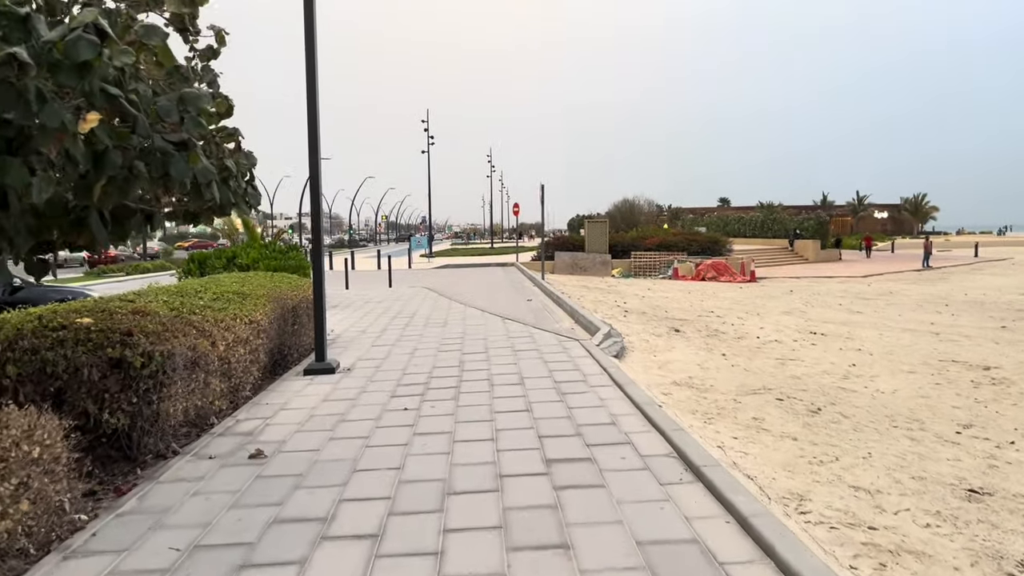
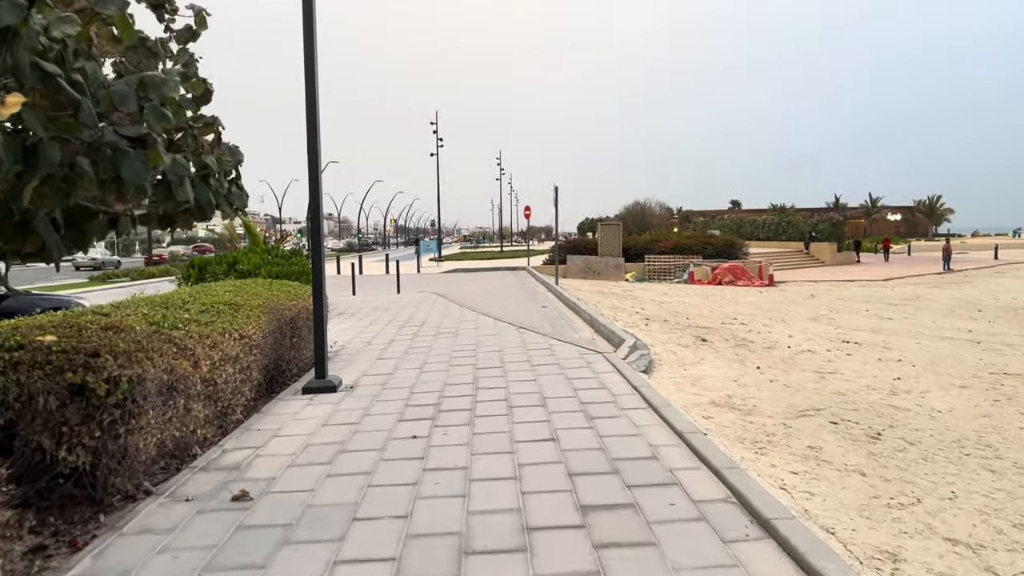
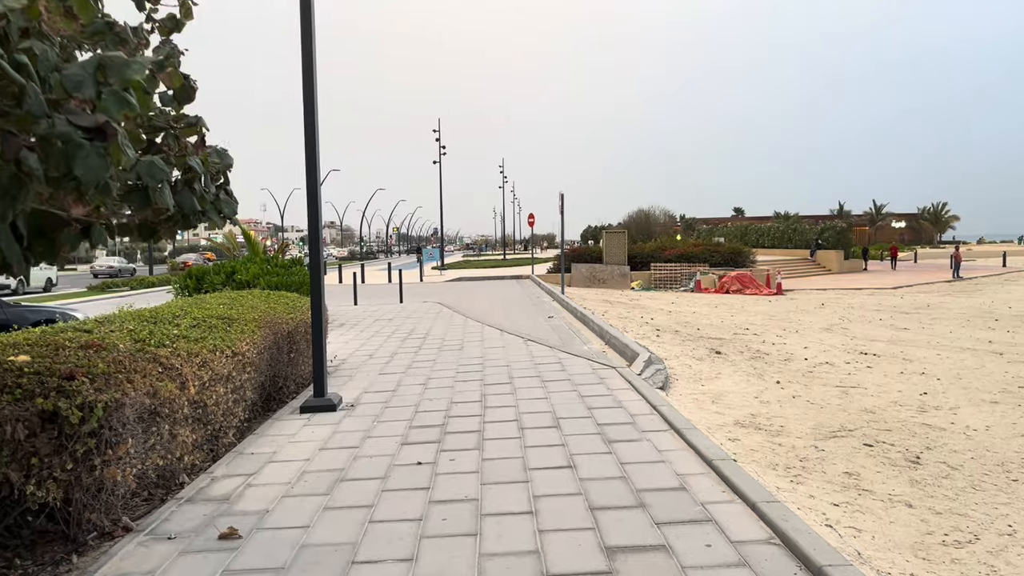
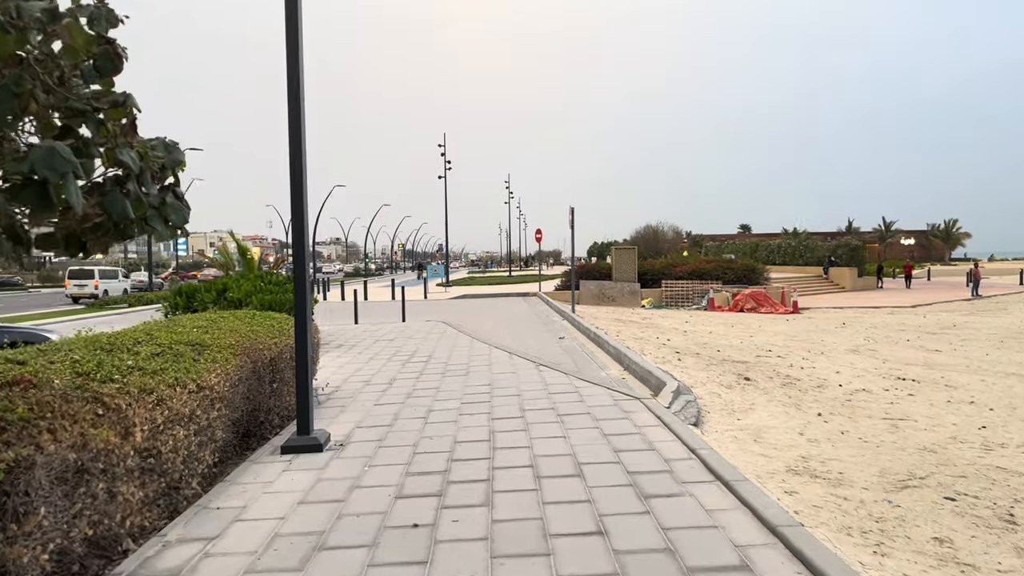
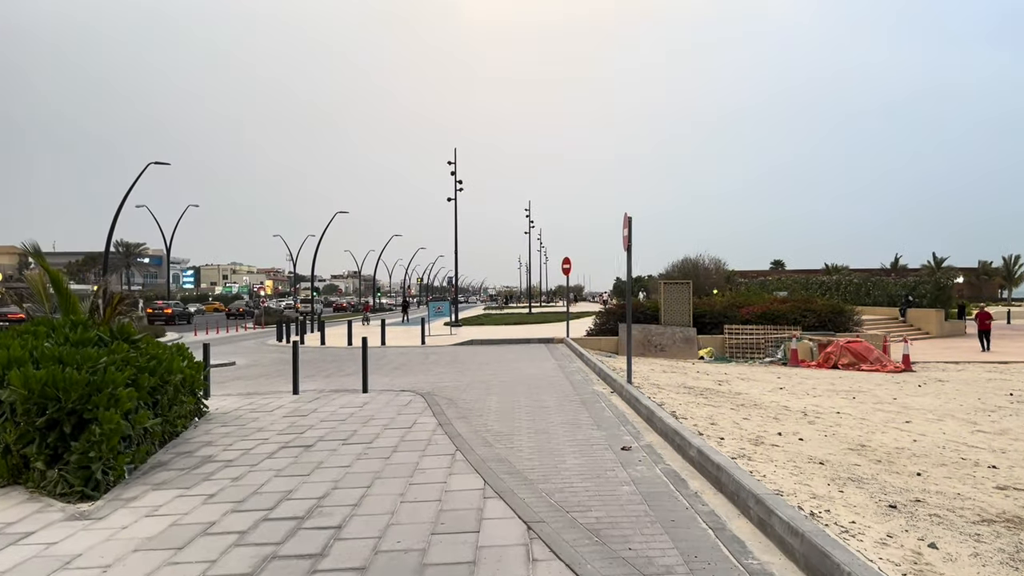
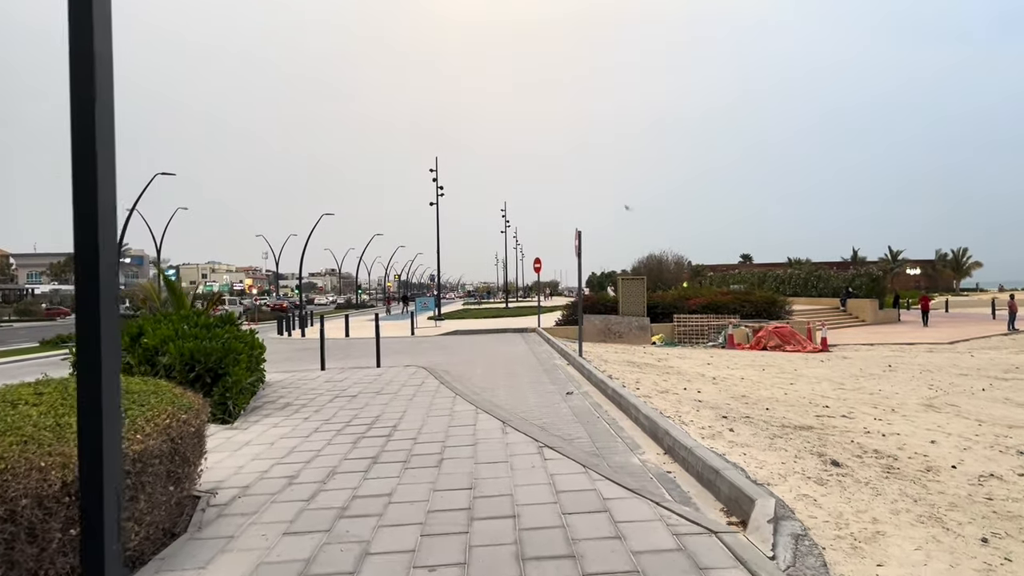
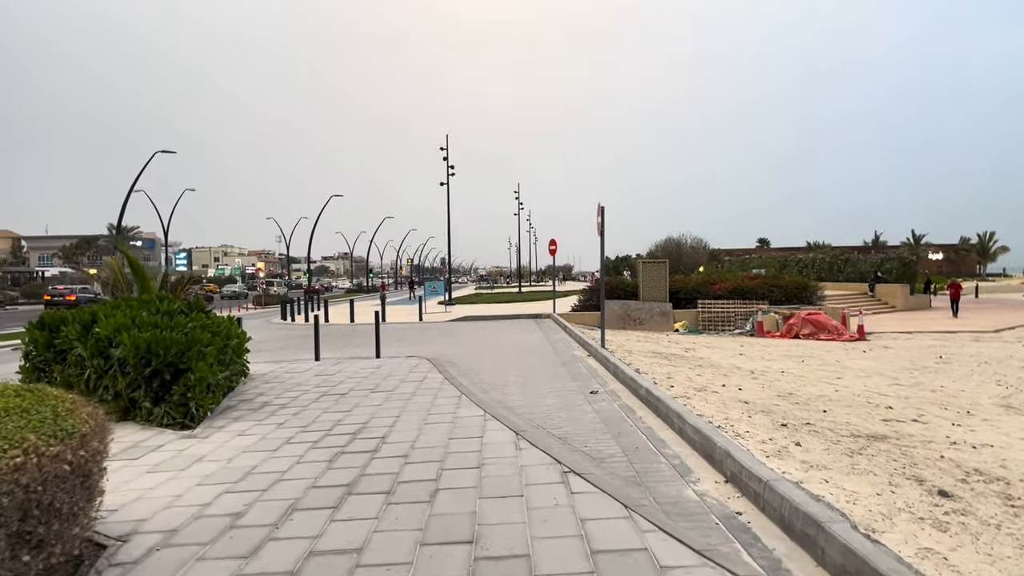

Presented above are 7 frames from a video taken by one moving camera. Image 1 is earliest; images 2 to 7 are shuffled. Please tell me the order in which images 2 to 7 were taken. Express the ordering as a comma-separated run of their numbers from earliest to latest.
2, 3, 4, 6, 7, 5
